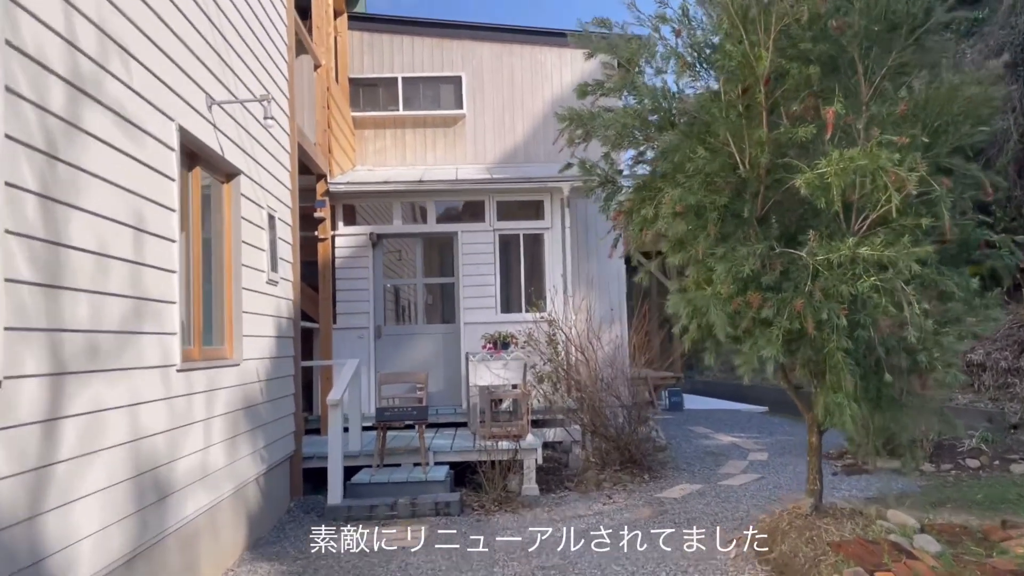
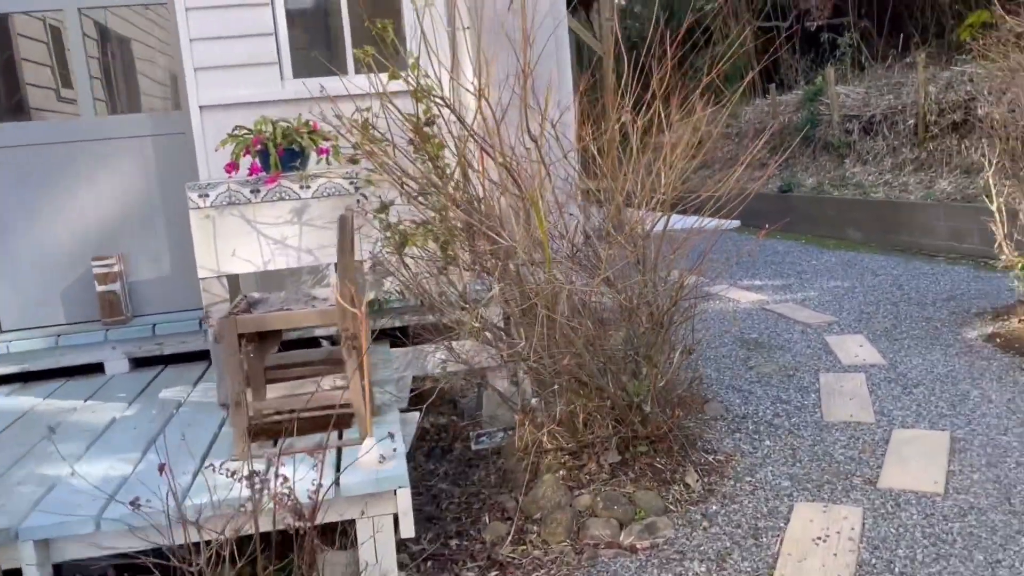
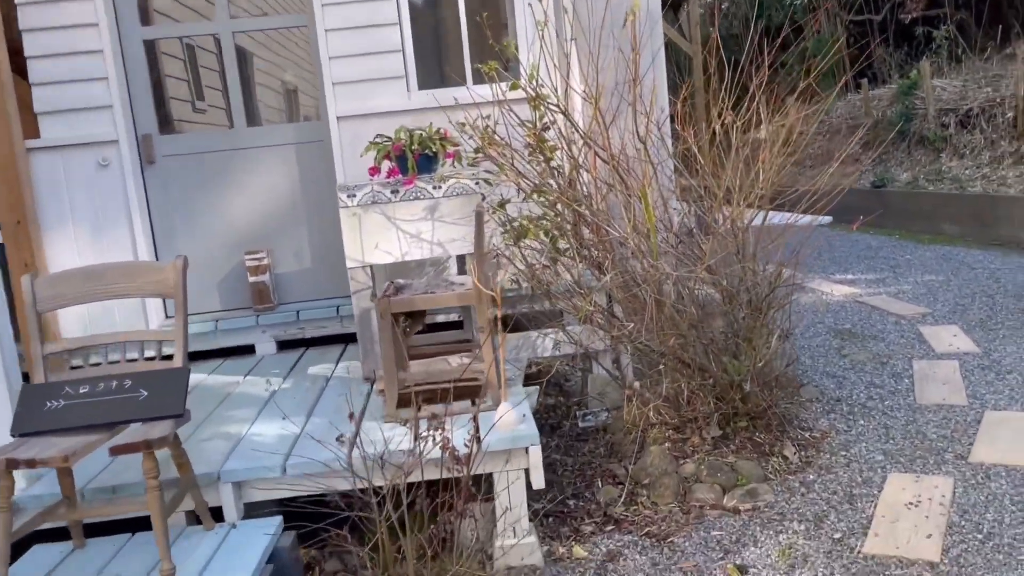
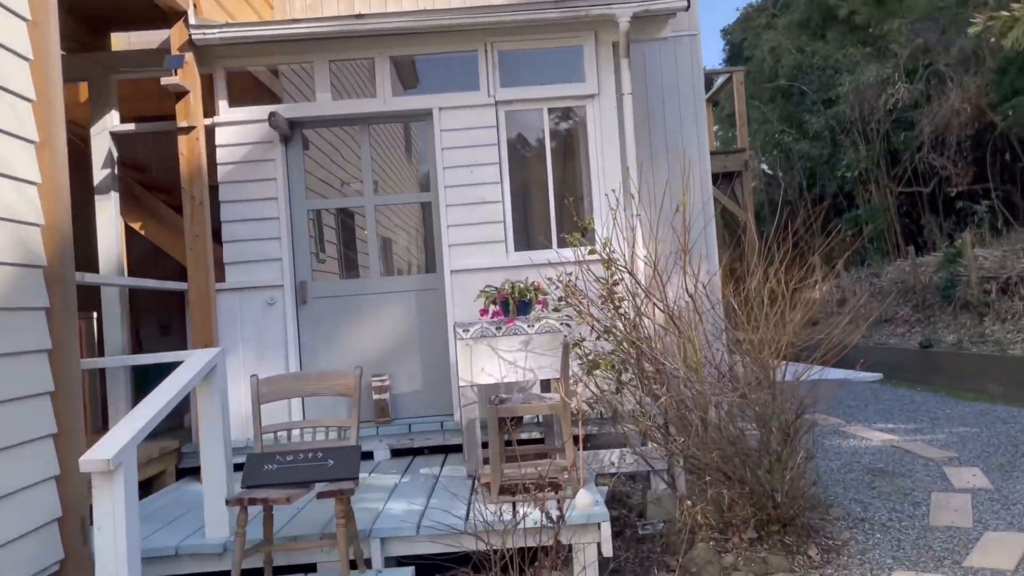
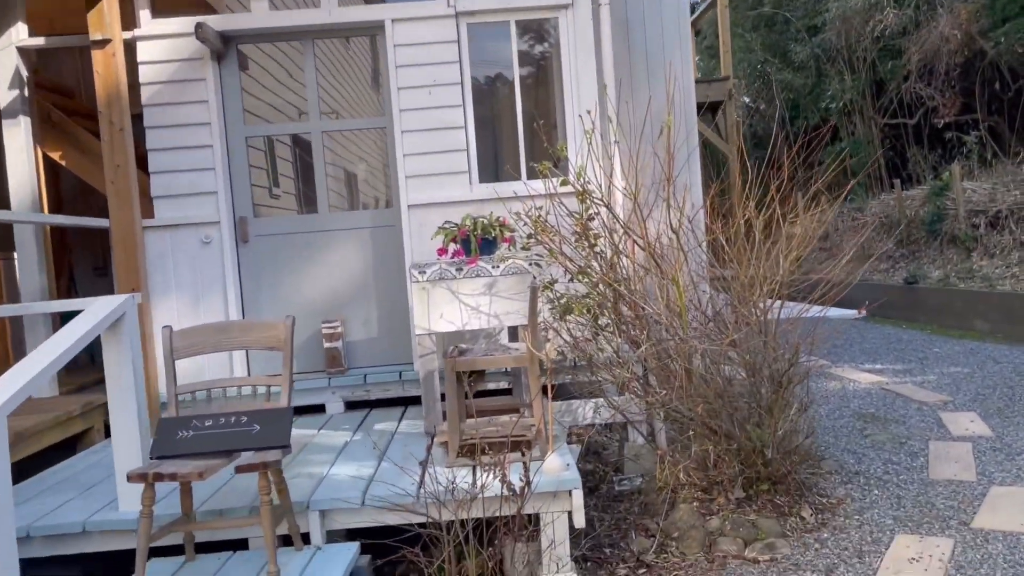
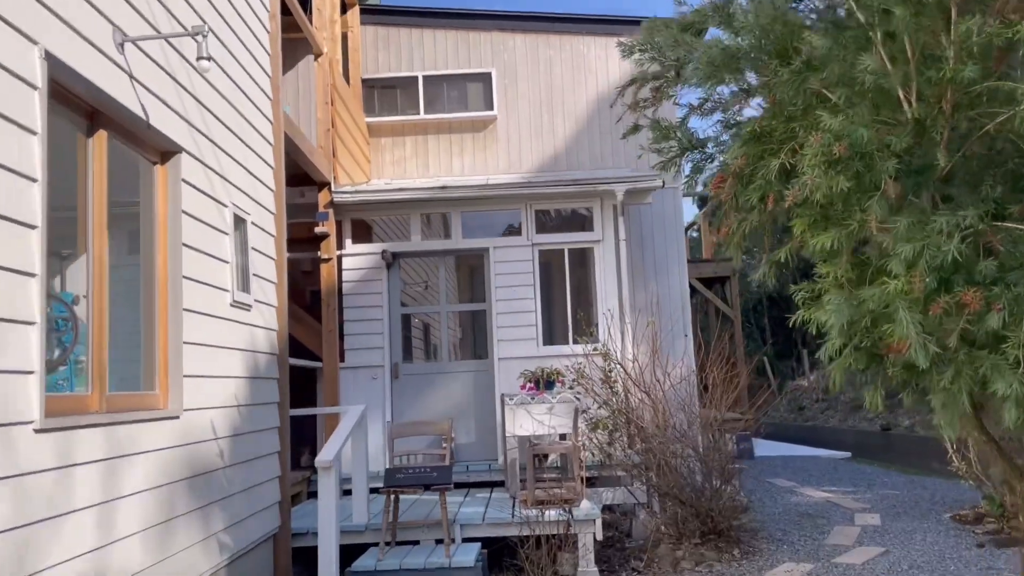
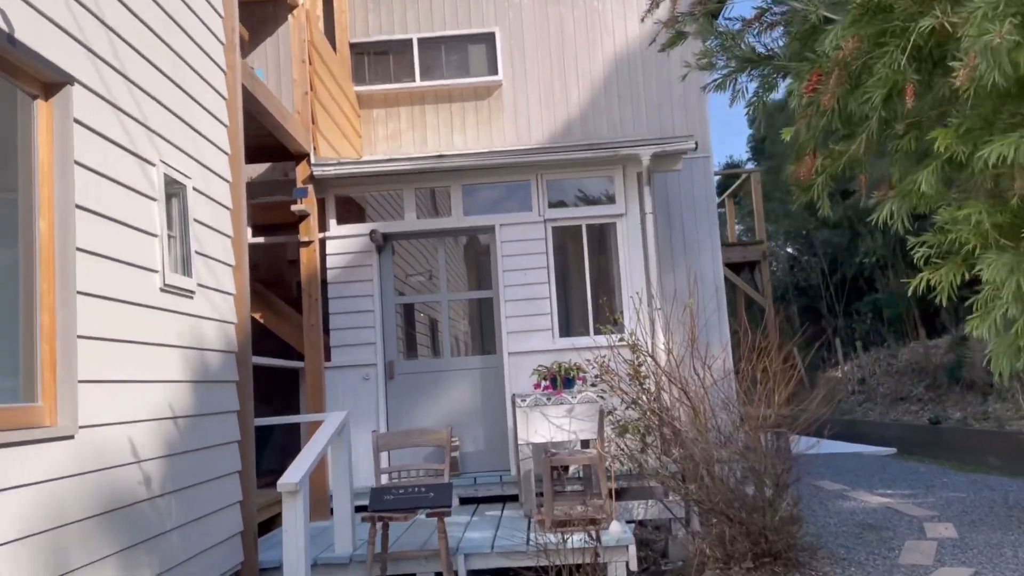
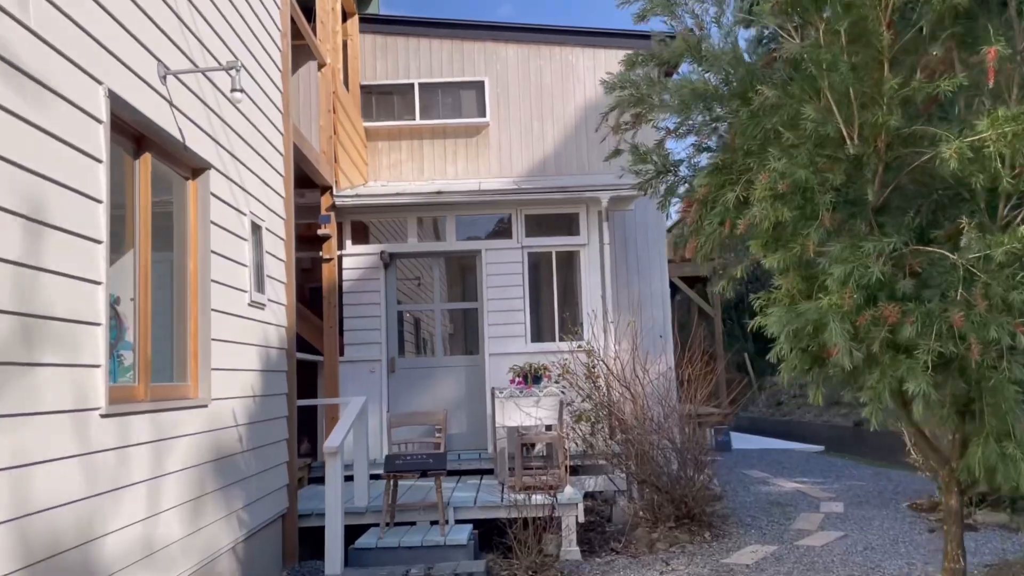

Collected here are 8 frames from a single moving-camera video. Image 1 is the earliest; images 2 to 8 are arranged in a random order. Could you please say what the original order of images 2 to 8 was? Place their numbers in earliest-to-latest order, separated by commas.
8, 6, 7, 4, 5, 3, 2
